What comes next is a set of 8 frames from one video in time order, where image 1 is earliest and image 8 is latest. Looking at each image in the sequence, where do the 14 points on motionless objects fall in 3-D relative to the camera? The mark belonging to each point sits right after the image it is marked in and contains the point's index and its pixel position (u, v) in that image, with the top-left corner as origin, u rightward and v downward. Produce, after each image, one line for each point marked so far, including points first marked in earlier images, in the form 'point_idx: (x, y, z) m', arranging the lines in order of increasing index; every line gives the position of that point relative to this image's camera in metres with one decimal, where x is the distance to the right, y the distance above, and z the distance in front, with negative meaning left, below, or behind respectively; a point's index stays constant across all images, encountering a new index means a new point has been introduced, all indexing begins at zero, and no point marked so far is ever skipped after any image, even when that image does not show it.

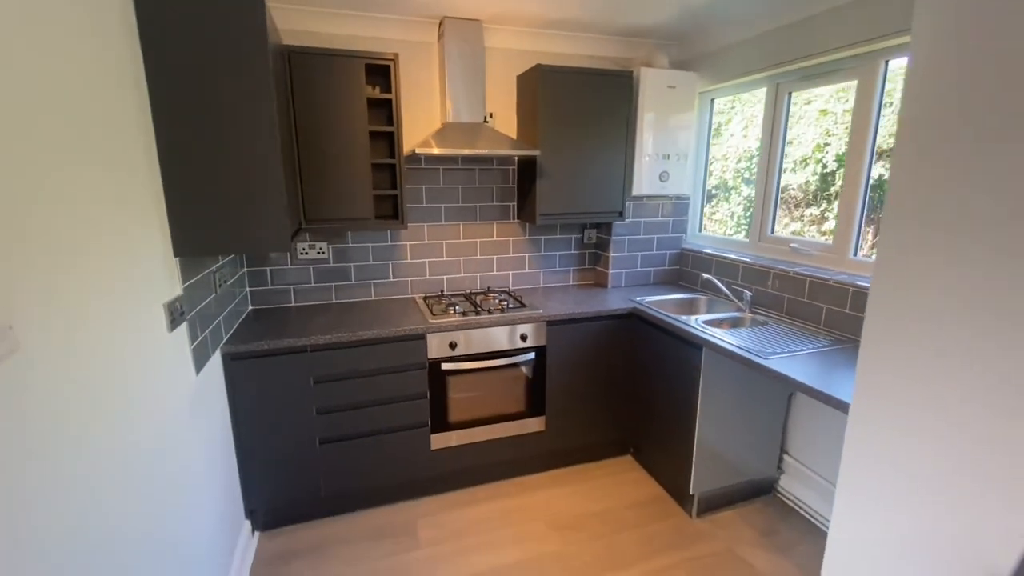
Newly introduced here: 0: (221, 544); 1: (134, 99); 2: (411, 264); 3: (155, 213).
0: (-1.2, -0.9, +1.9) m
1: (-1.1, +0.5, +1.4) m
2: (-0.5, +0.1, +2.4) m
3: (-1.1, +0.3, +1.5) m
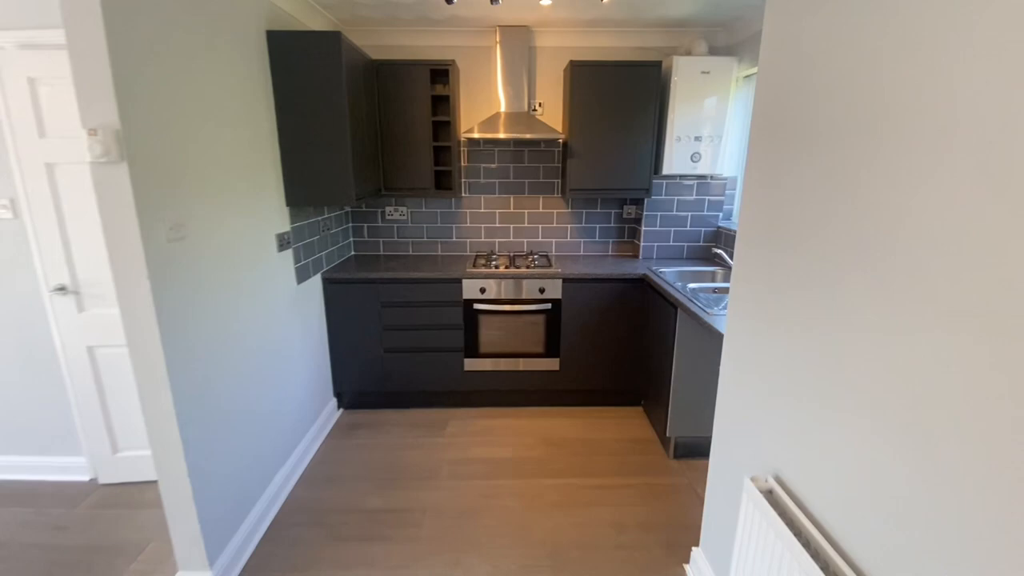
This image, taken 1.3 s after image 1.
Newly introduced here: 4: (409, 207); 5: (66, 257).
0: (-1.1, -0.6, +2.7) m
1: (-1.1, +0.8, +2.2) m
2: (-0.3, +0.4, +2.9) m
3: (-1.1, +0.5, +2.3) m
4: (-0.6, +0.5, +2.9) m
5: (-2.0, +0.1, +2.3) m
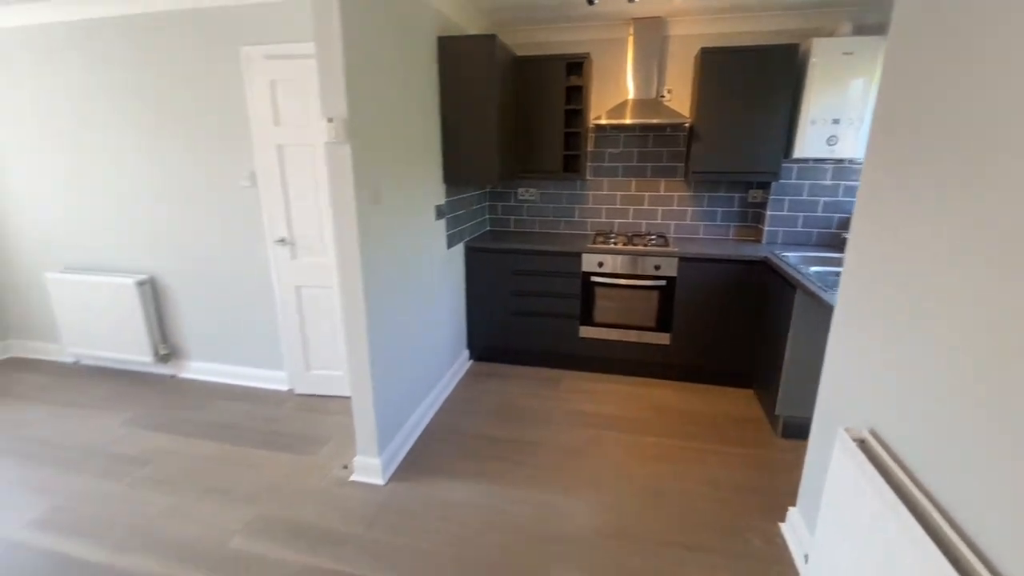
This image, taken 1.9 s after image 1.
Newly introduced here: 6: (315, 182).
0: (-0.4, -0.4, +3.2) m
1: (-0.4, +1.0, +2.6) m
2: (+0.5, +0.5, +3.2) m
3: (-0.4, +0.7, +2.7) m
4: (+0.2, +0.7, +3.2) m
5: (-1.3, +0.4, +2.9) m
6: (-1.1, +0.6, +2.8) m
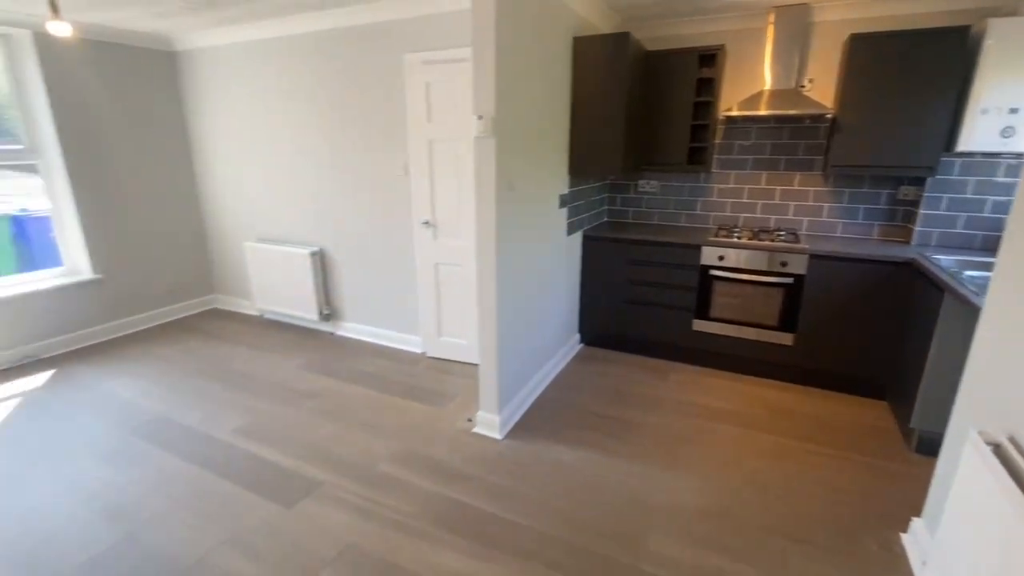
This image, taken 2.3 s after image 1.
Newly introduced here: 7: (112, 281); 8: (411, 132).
0: (+0.4, -0.3, +3.4) m
1: (+0.3, +1.1, +2.8) m
2: (+1.3, +0.6, +3.1) m
3: (+0.3, +0.8, +2.9) m
4: (+1.0, +0.7, +3.3) m
5: (-0.5, +0.6, +3.3) m
6: (-0.4, +0.8, +3.2) m
7: (-3.4, +0.1, +4.1) m
8: (-0.7, +1.1, +3.2) m
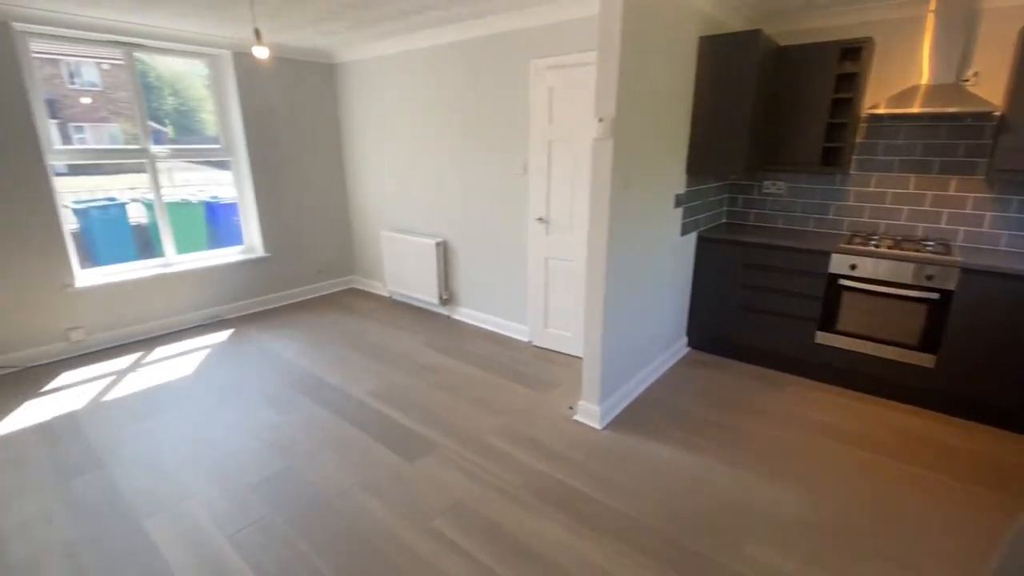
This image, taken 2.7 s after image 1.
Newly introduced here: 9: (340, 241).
0: (+1.2, -0.3, +3.4) m
1: (+1.0, +1.1, +2.8) m
2: (+2.1, +0.5, +2.9) m
3: (+1.0, +0.8, +2.9) m
4: (+1.8, +0.7, +3.1) m
5: (+0.3, +0.6, +3.5) m
6: (+0.4, +0.8, +3.3) m
7: (-2.4, +0.3, +4.9) m
8: (+0.1, +1.1, +3.4) m
9: (-1.9, +0.5, +5.3) m
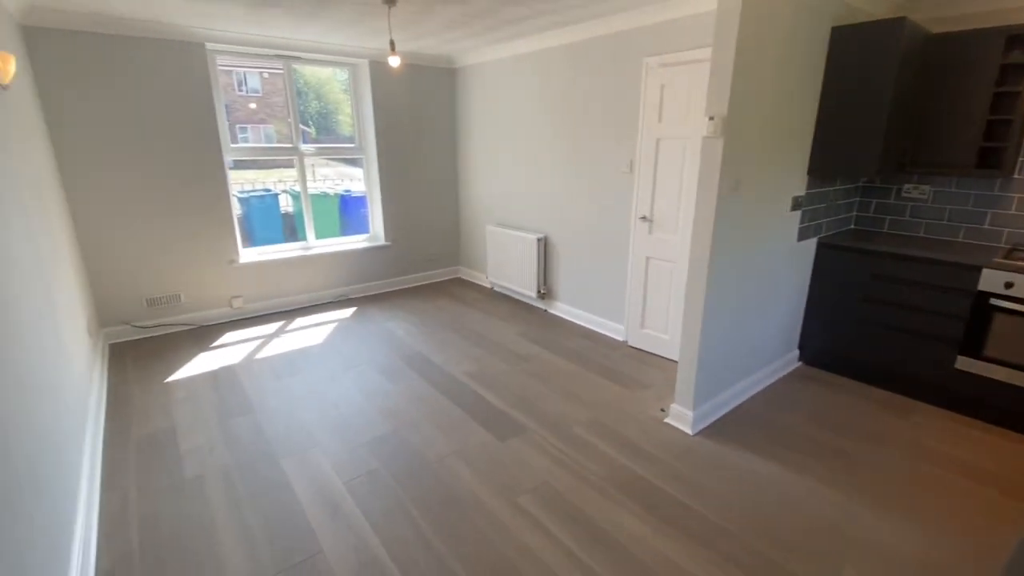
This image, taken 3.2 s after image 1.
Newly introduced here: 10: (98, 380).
0: (+1.8, -0.3, +3.2) m
1: (+1.6, +1.1, +2.6) m
2: (+2.6, +0.4, +2.5) m
3: (+1.7, +0.8, +2.7) m
4: (+2.4, +0.6, +2.8) m
5: (+1.0, +0.6, +3.4) m
6: (+1.2, +0.8, +3.3) m
7: (-1.3, +0.5, +5.3) m
8: (+0.9, +1.1, +3.4) m
9: (-0.7, +0.7, +5.7) m
10: (-2.8, -0.6, +3.2) m
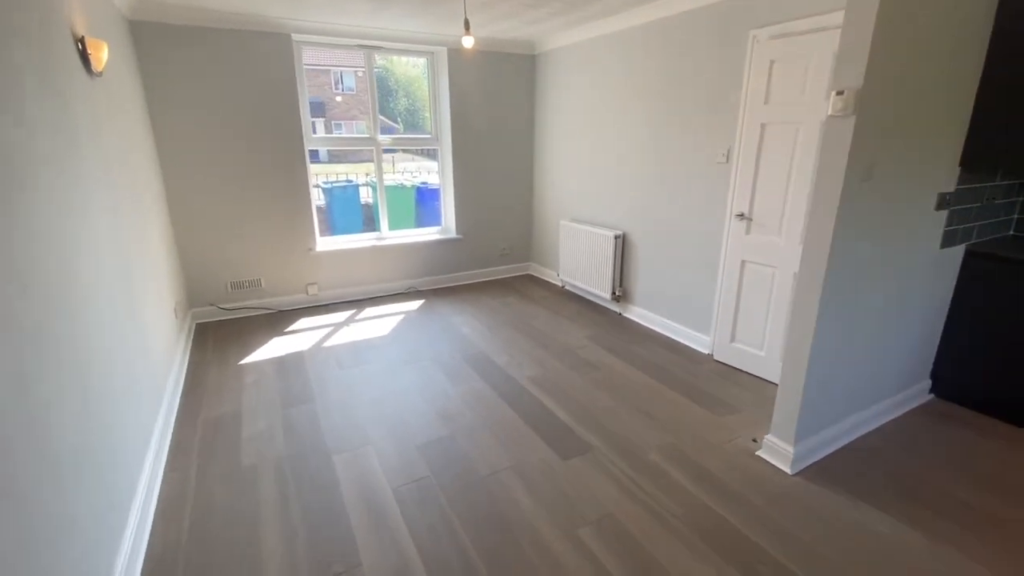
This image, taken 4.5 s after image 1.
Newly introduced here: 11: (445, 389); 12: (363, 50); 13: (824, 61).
0: (+2.2, -0.4, +2.6) m
1: (+2.0, +1.0, +2.1) m
2: (+3.0, +0.3, +1.8) m
3: (+2.0, +0.7, +2.2) m
4: (+2.8, +0.5, +2.1) m
5: (+1.5, +0.6, +3.0) m
6: (+1.6, +0.7, +2.8) m
7: (-0.5, +0.5, +5.2) m
8: (+1.4, +1.1, +3.0) m
9: (+0.1, +0.7, +5.5) m
10: (-2.3, -0.5, +3.3) m
11: (-0.4, -0.7, +3.1) m
12: (-1.4, +2.2, +4.4) m
13: (+1.7, +1.2, +2.5) m
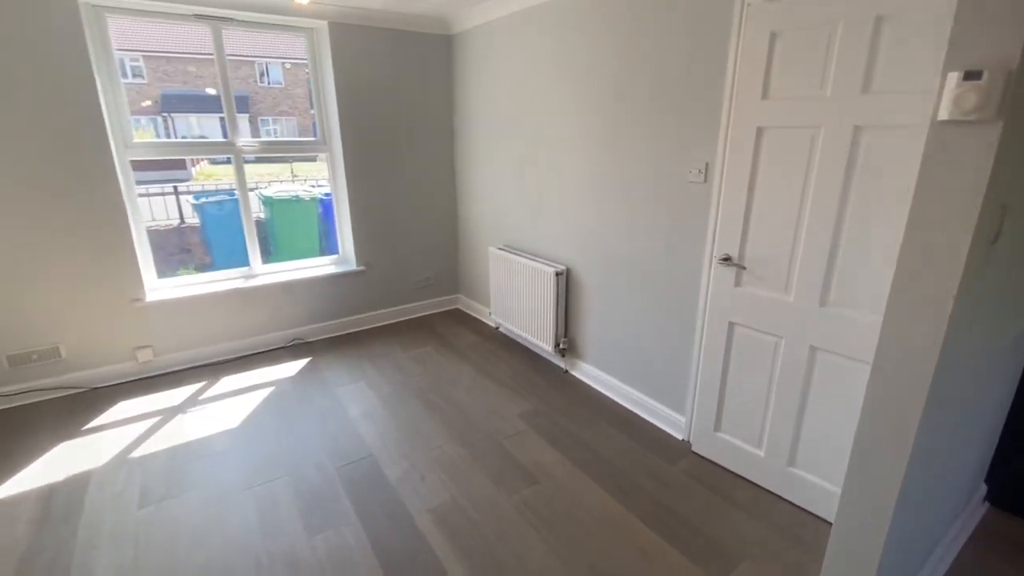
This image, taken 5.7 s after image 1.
0: (+1.8, -0.7, +1.7) m
1: (+1.6, +0.7, +1.2) m
2: (+2.6, -0.1, +1.0) m
3: (+1.6, +0.4, +1.3) m
4: (+2.4, +0.2, +1.3) m
5: (+1.0, +0.2, +2.0) m
6: (+1.1, +0.4, +1.8) m
7: (-1.2, +0.1, +4.1) m
8: (+0.9, +0.7, +2.0) m
9: (-0.6, +0.3, +4.4) m
10: (-2.8, -1.0, +2.0) m
11: (-0.9, -1.1, +2.0) m
12: (-2.1, +1.8, +3.2) m
13: (+1.2, +0.9, +1.6) m
